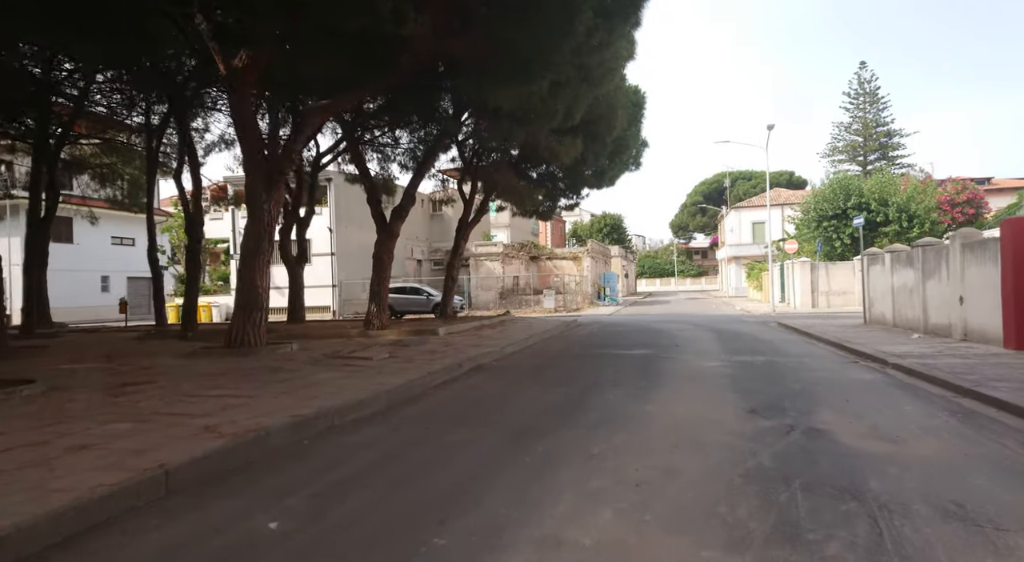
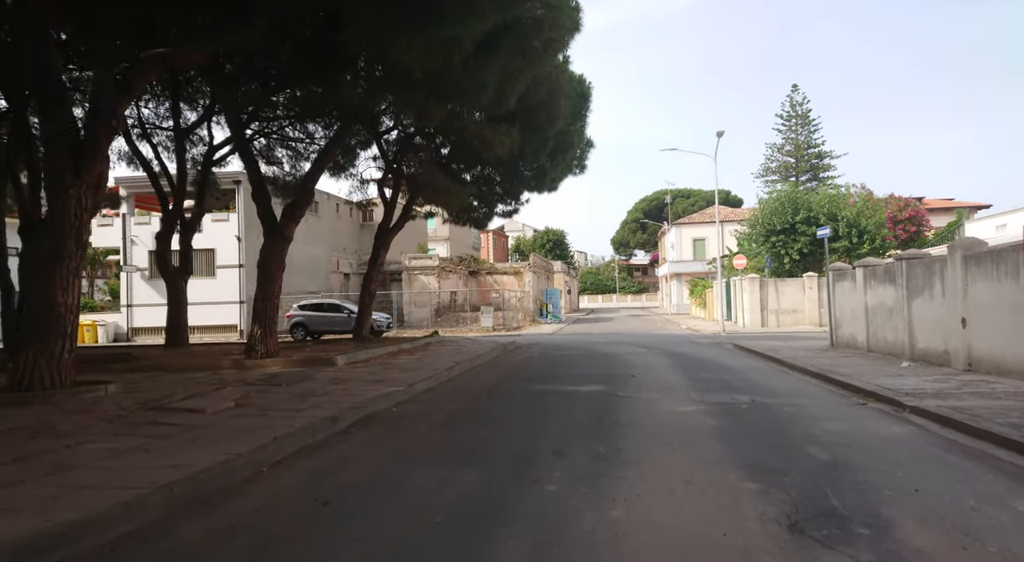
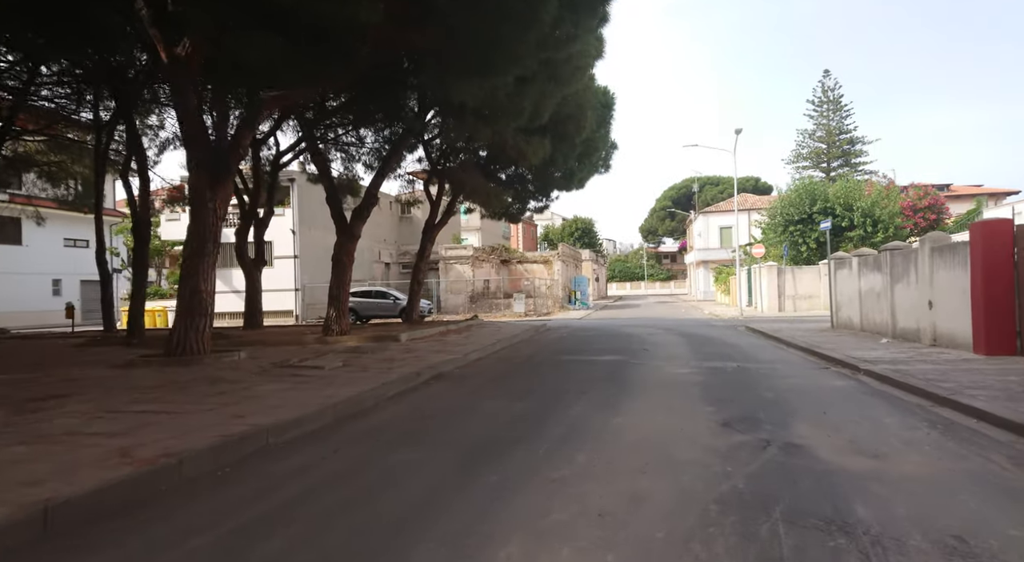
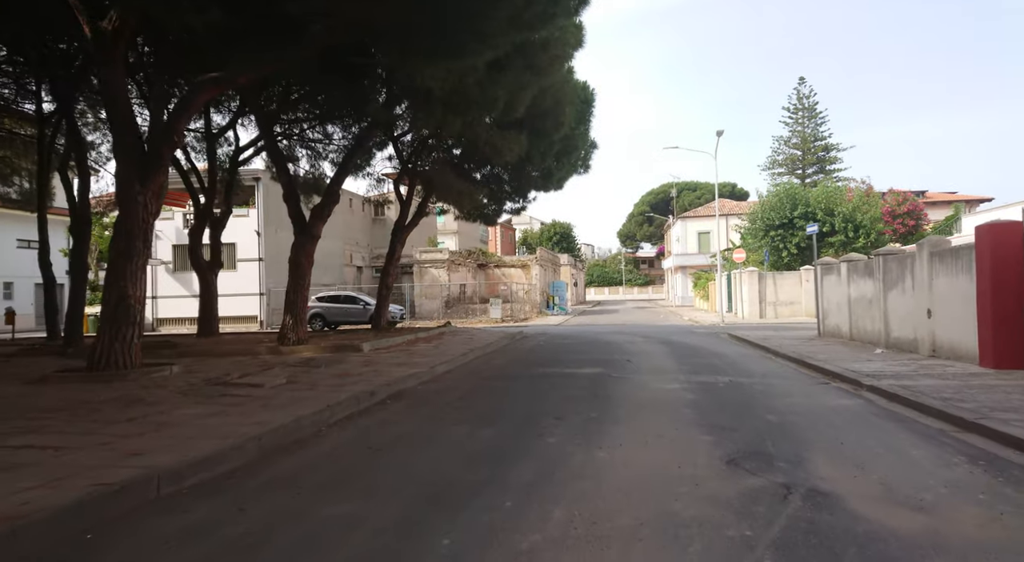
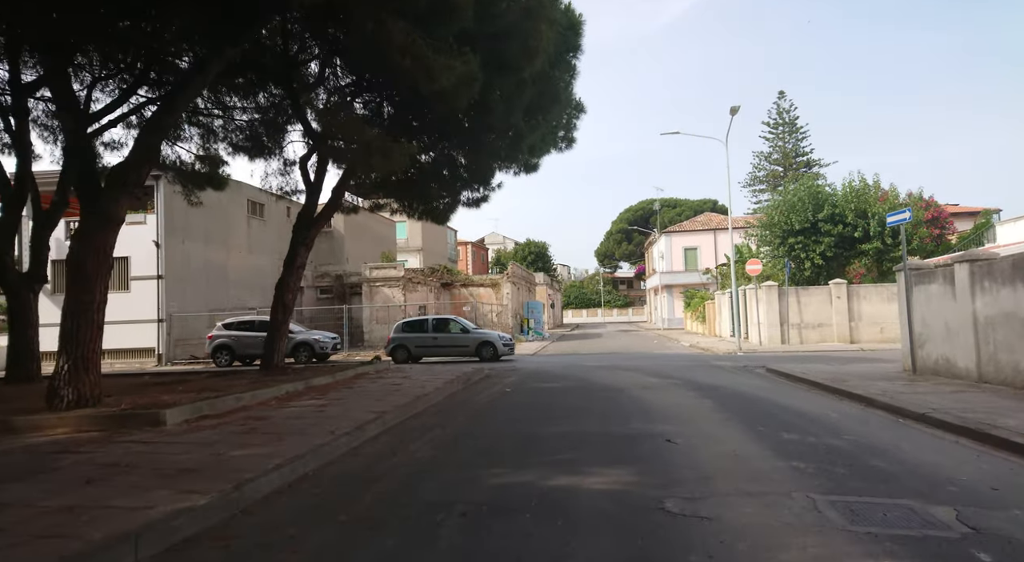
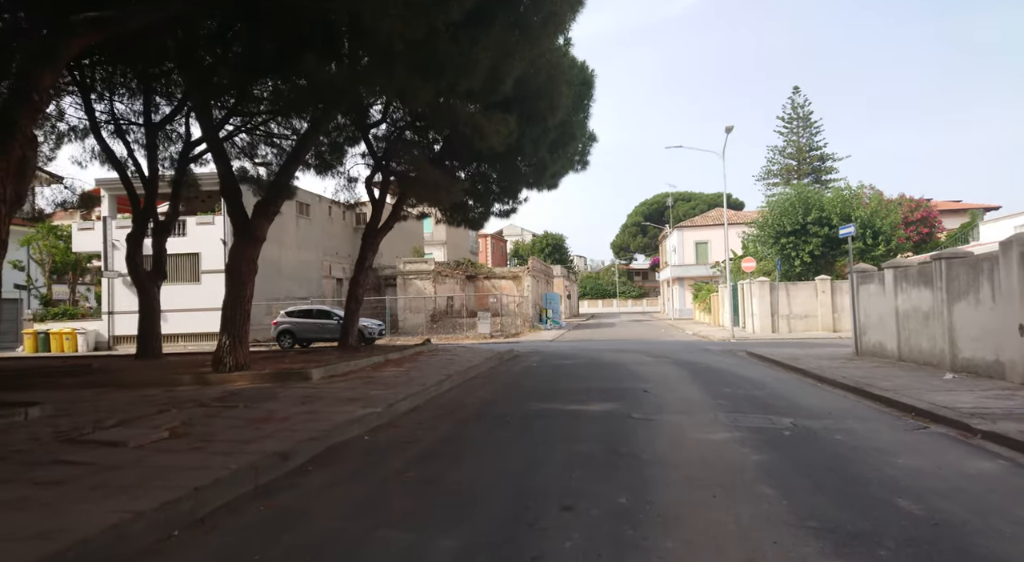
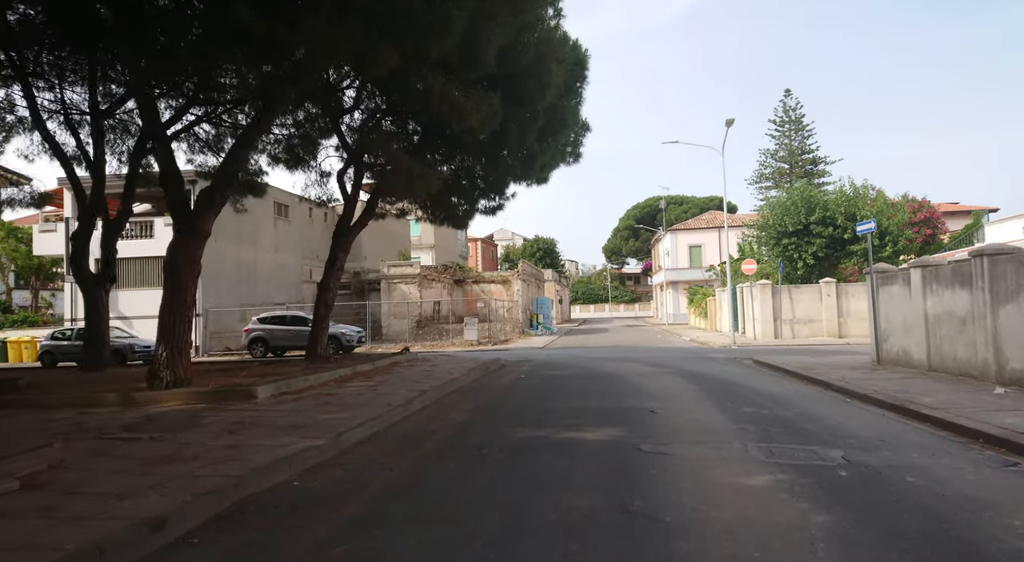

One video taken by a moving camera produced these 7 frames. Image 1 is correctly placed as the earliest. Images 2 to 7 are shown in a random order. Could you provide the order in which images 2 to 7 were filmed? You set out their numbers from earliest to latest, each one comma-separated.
3, 4, 2, 6, 7, 5
